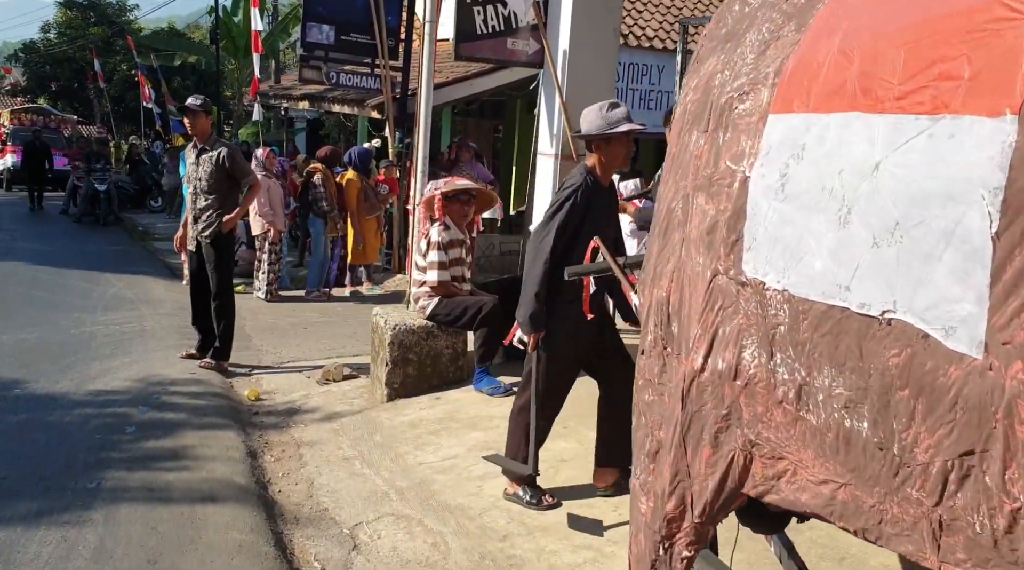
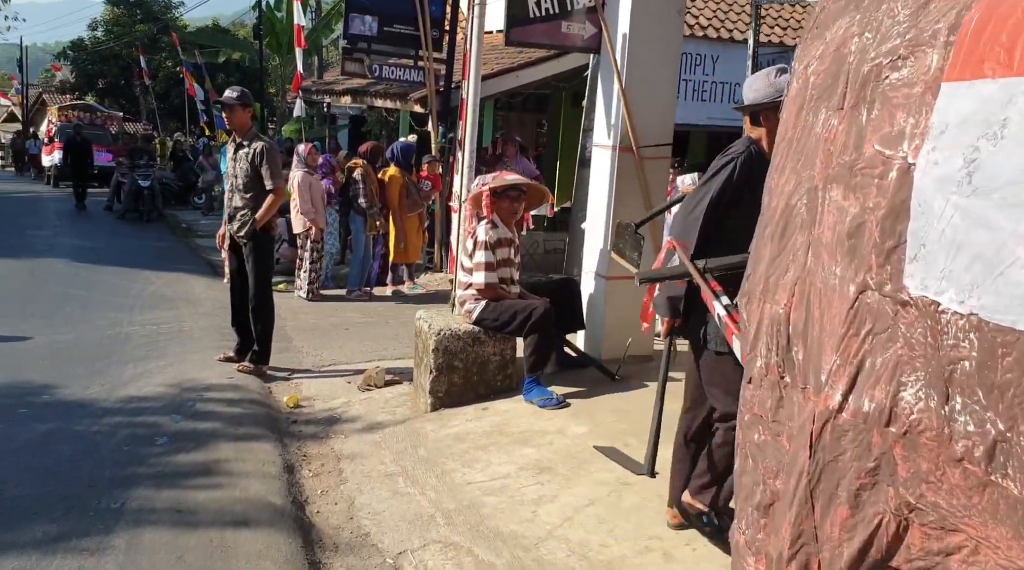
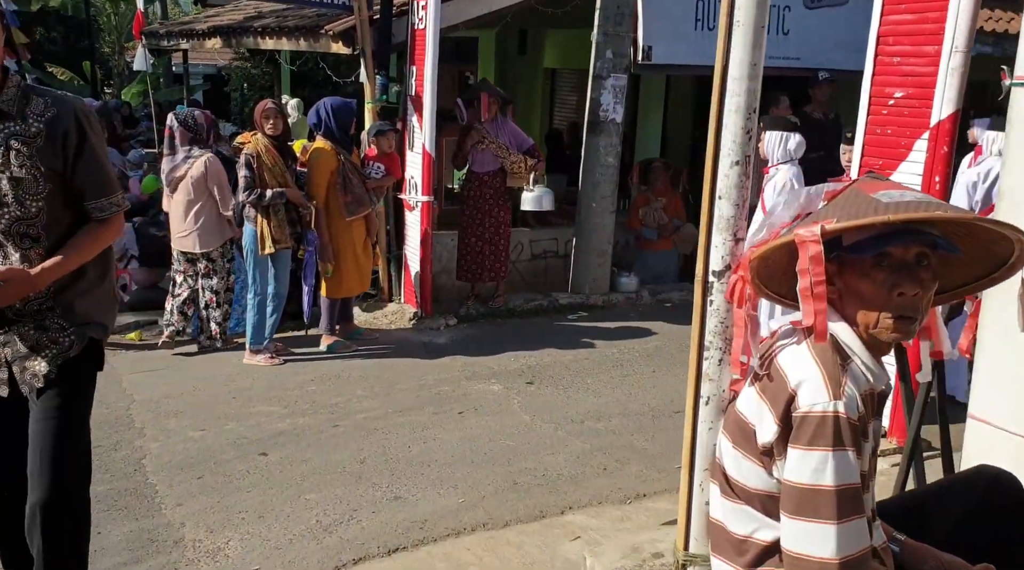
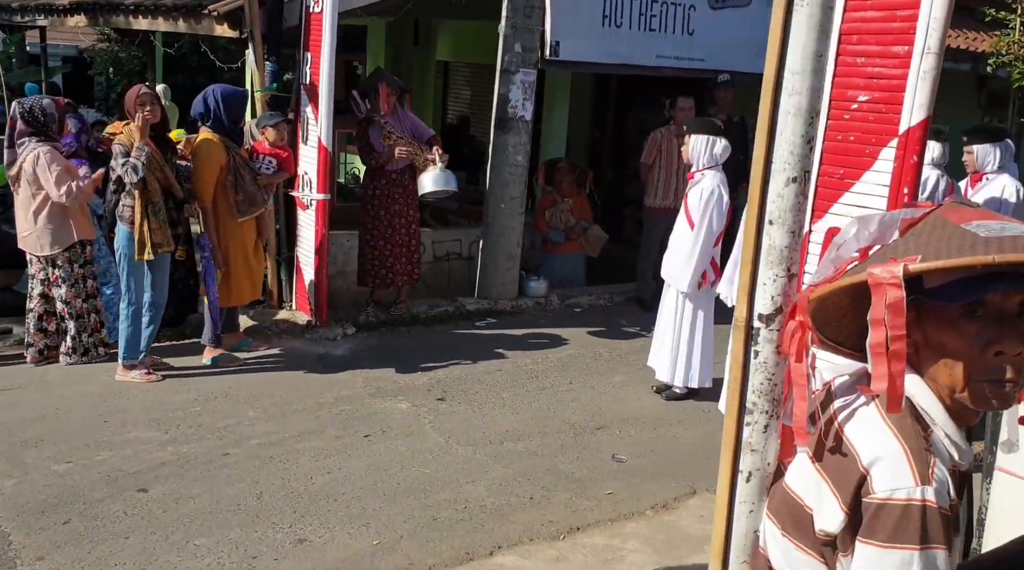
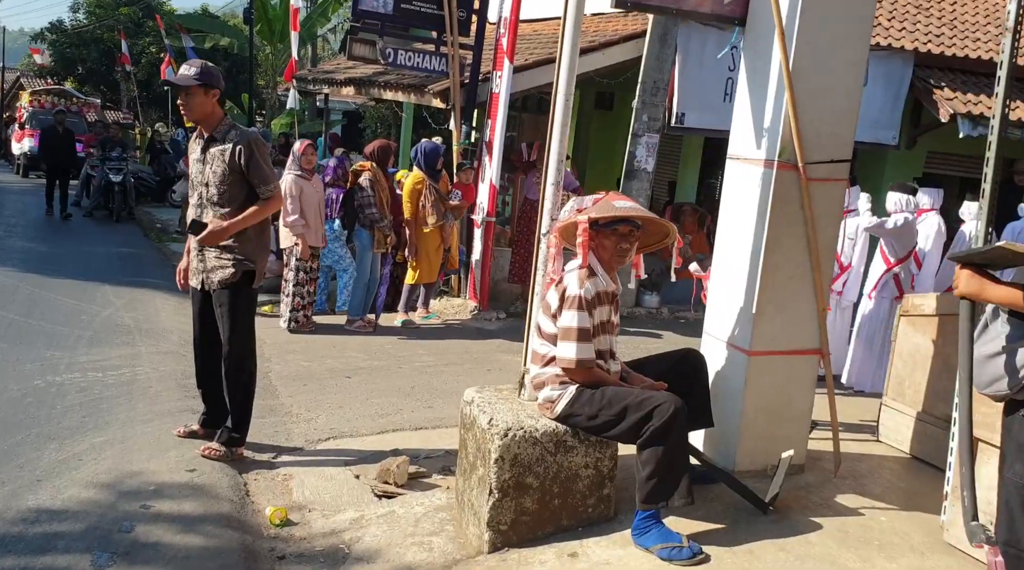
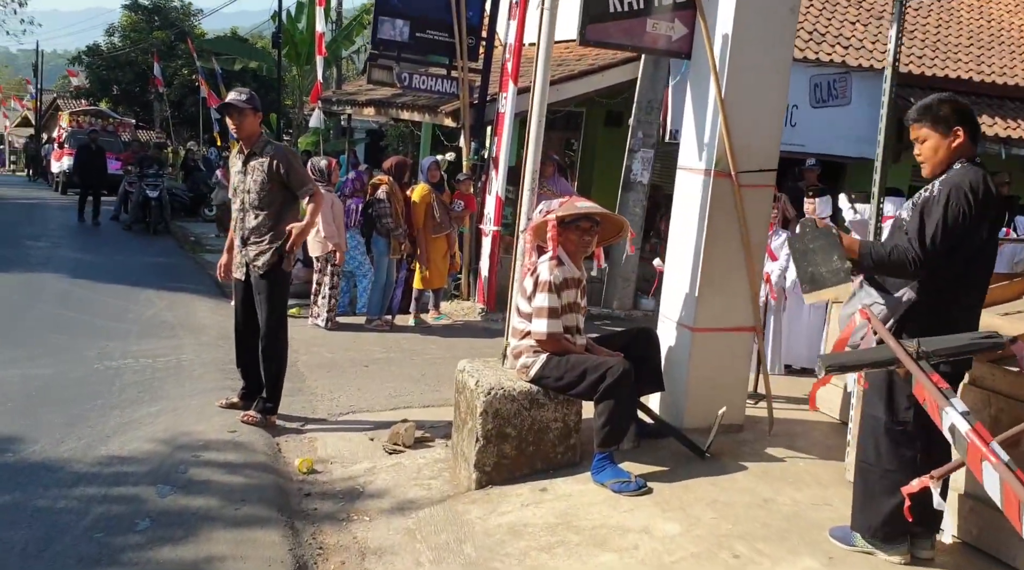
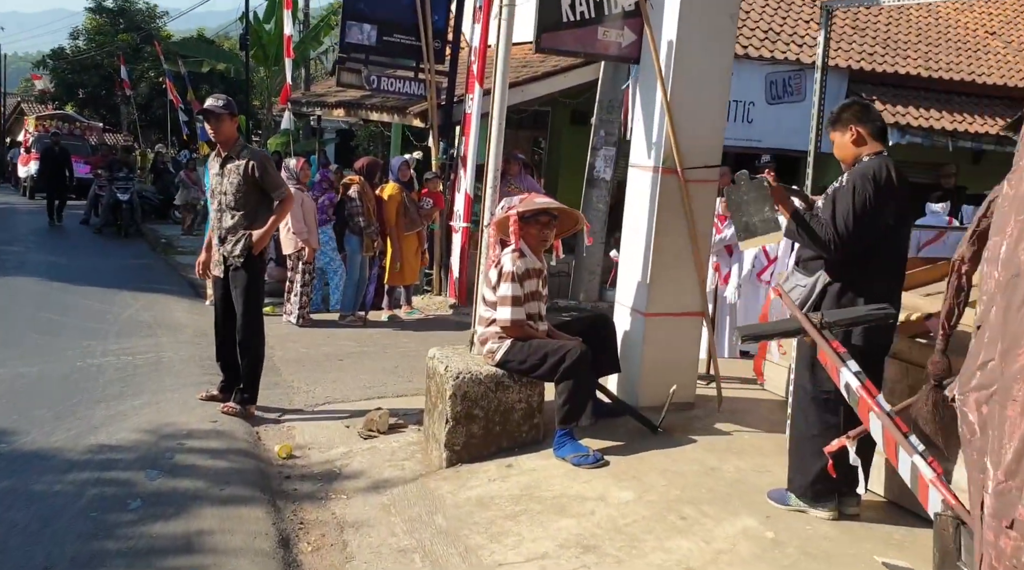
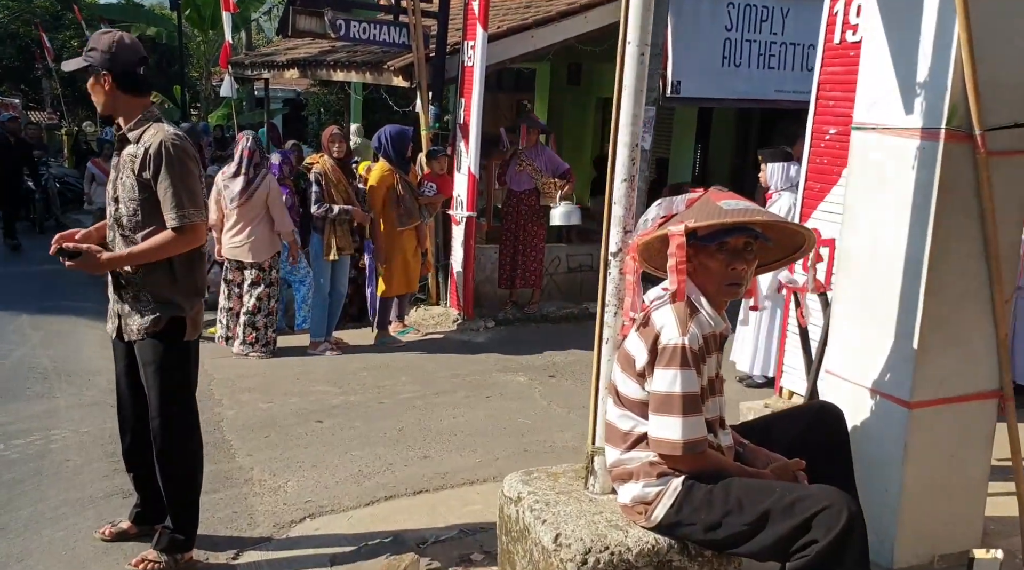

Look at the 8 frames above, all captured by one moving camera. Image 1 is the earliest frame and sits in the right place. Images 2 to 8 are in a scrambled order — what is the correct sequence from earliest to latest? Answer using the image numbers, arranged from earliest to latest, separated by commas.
2, 7, 6, 5, 8, 3, 4
